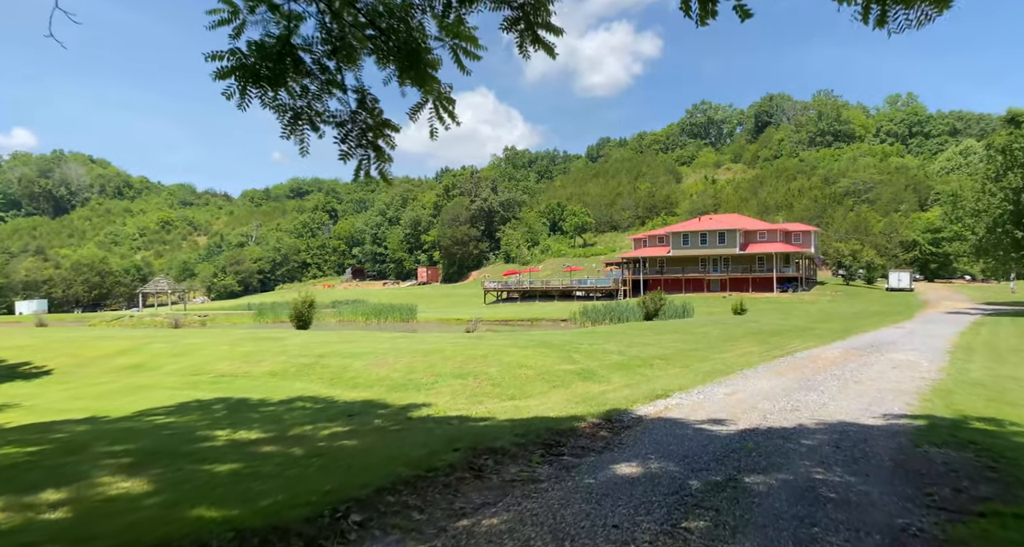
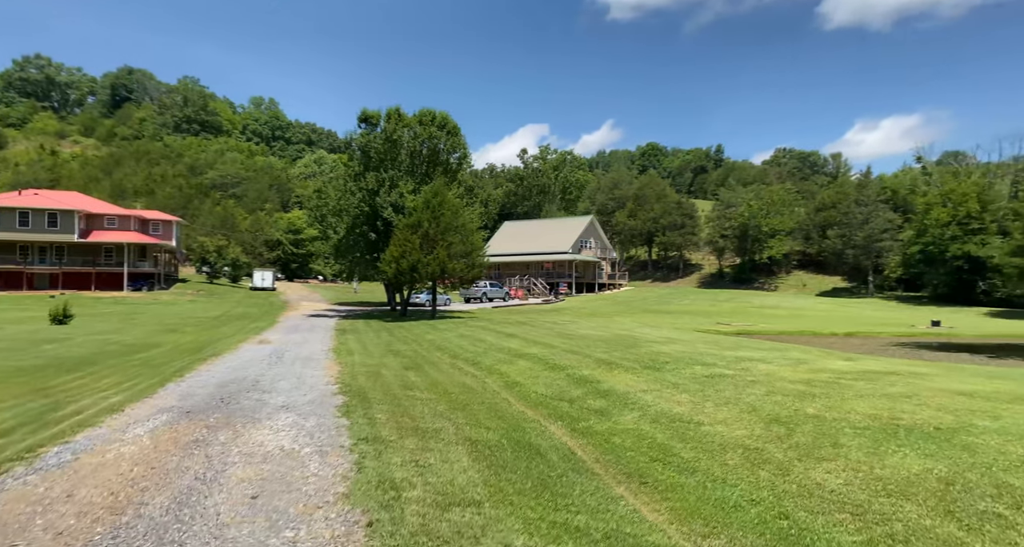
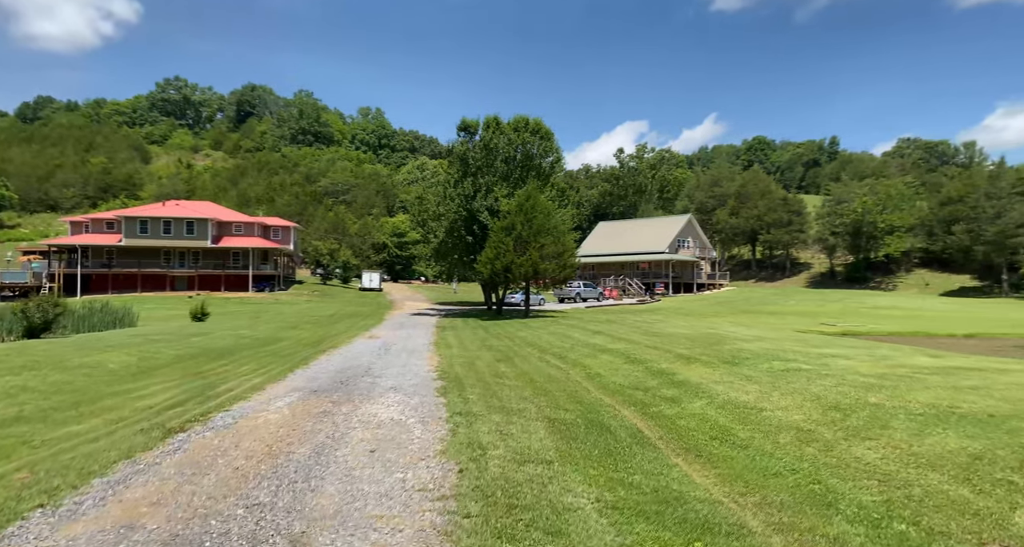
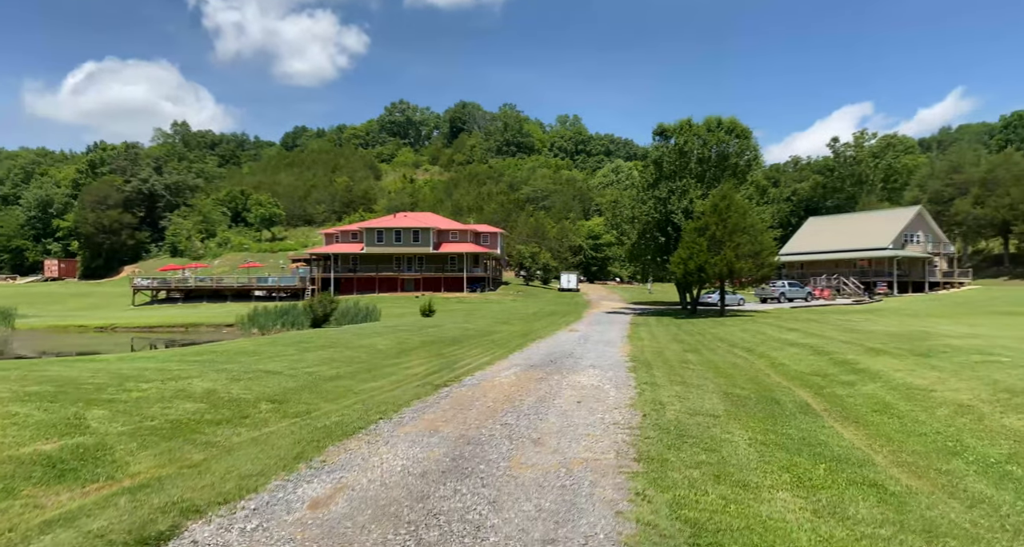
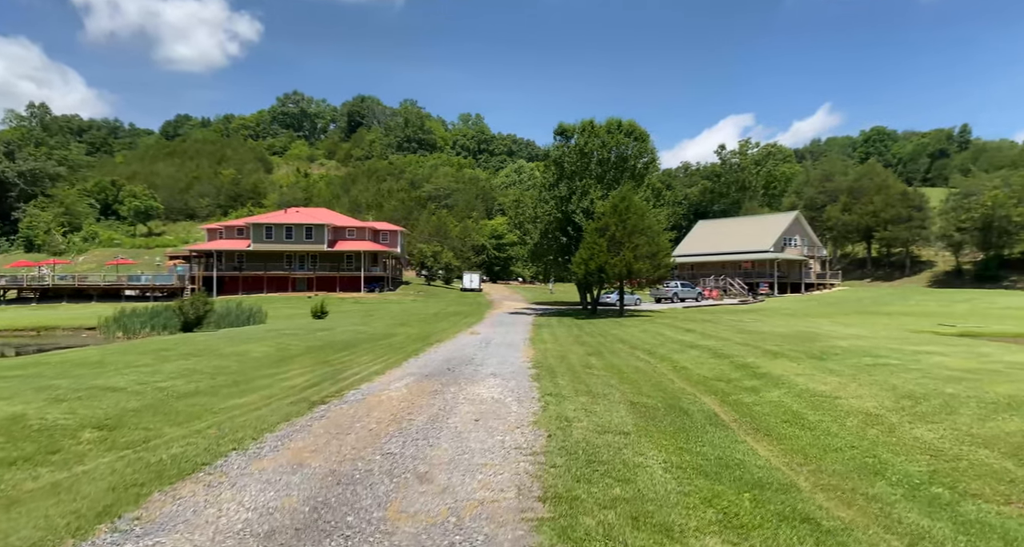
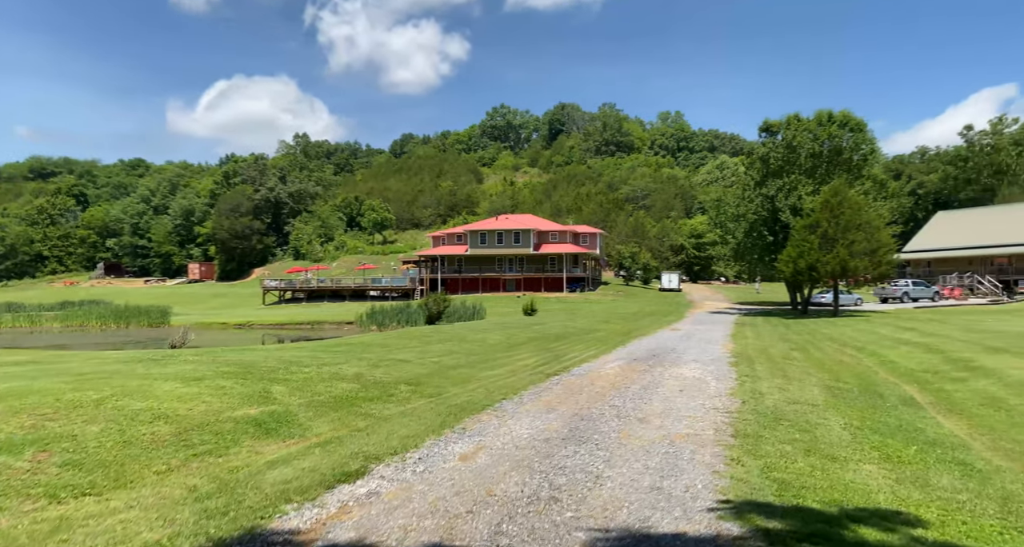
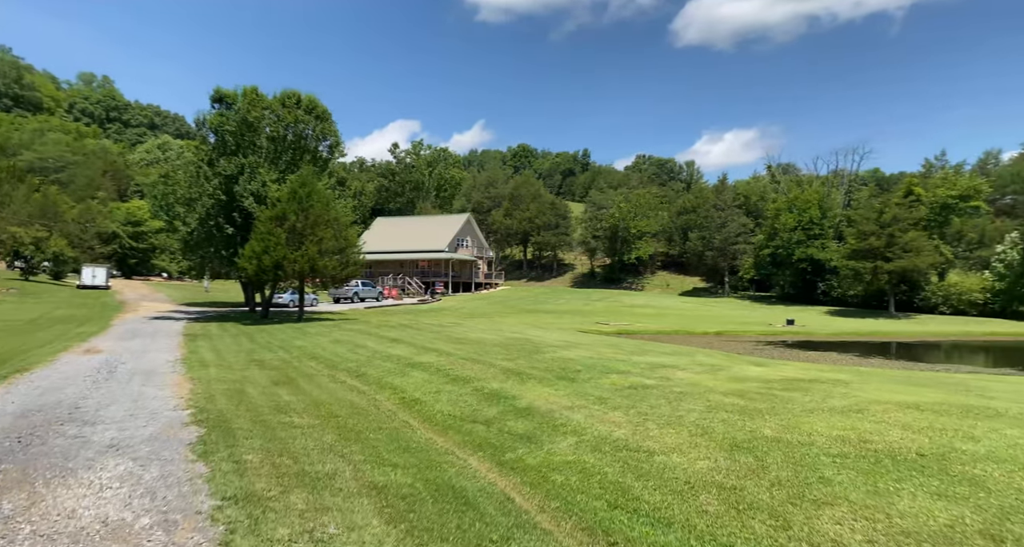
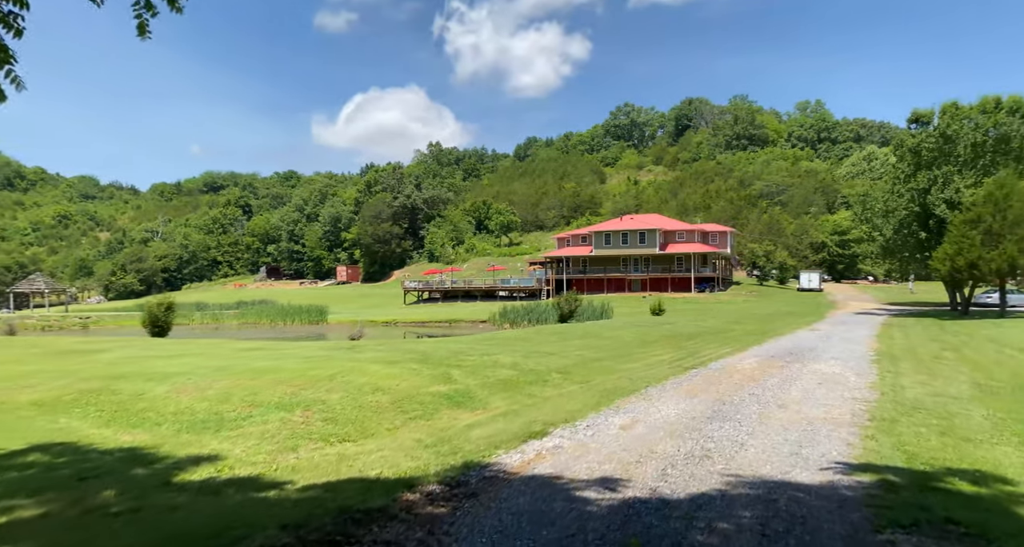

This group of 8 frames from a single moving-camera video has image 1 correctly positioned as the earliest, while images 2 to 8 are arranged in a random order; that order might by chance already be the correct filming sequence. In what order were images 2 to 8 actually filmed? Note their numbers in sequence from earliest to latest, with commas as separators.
8, 6, 4, 5, 3, 2, 7
